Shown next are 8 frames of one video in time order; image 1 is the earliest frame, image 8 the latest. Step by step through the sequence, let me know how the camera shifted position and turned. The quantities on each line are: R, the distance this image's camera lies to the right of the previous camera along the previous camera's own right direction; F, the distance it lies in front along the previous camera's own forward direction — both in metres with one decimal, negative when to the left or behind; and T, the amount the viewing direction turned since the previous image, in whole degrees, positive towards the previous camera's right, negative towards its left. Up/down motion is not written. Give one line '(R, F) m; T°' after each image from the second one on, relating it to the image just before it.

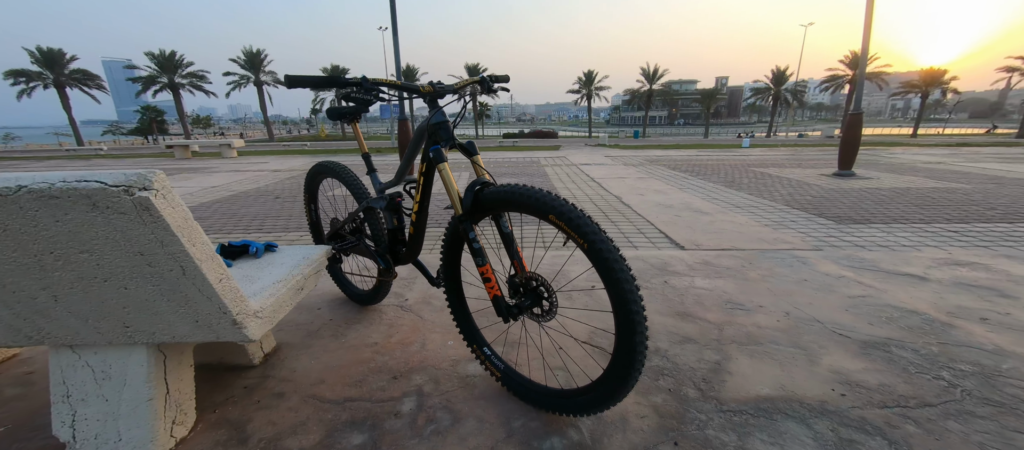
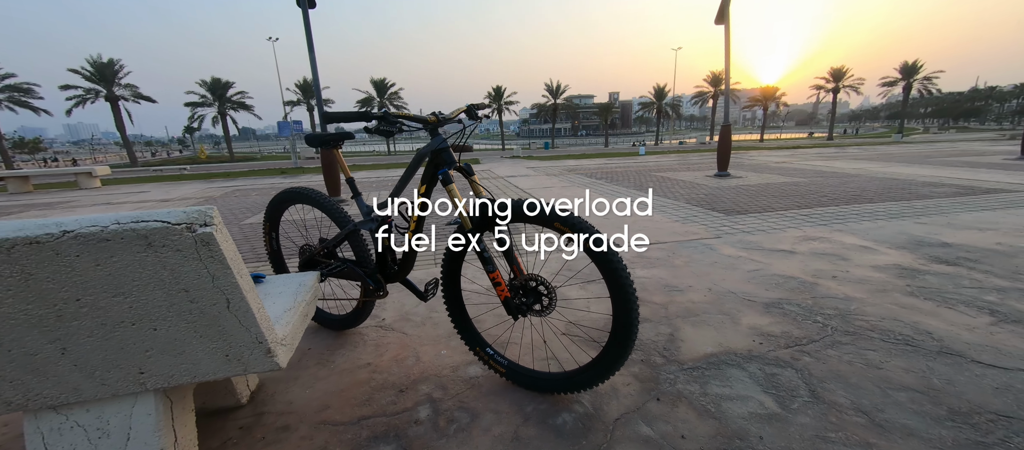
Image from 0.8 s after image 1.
(-0.5, -0.2) m; +13°
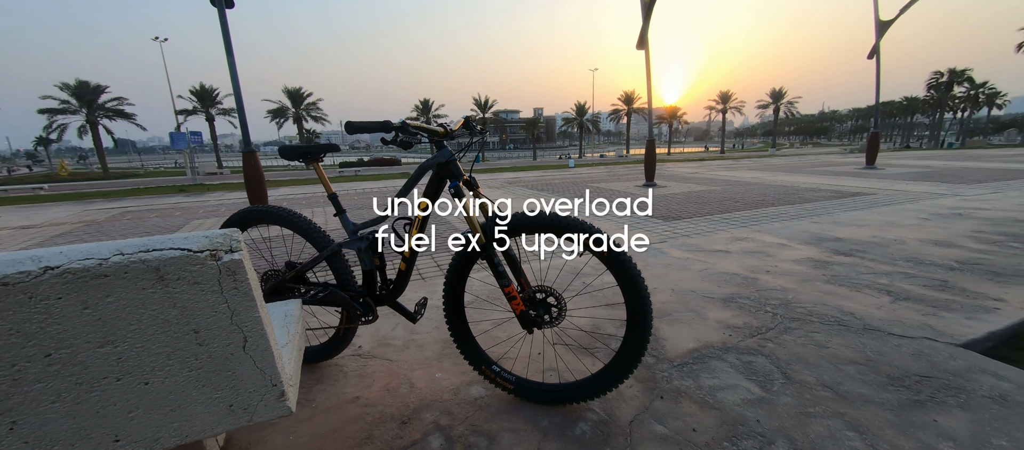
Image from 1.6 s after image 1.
(-0.4, +0.1) m; +11°
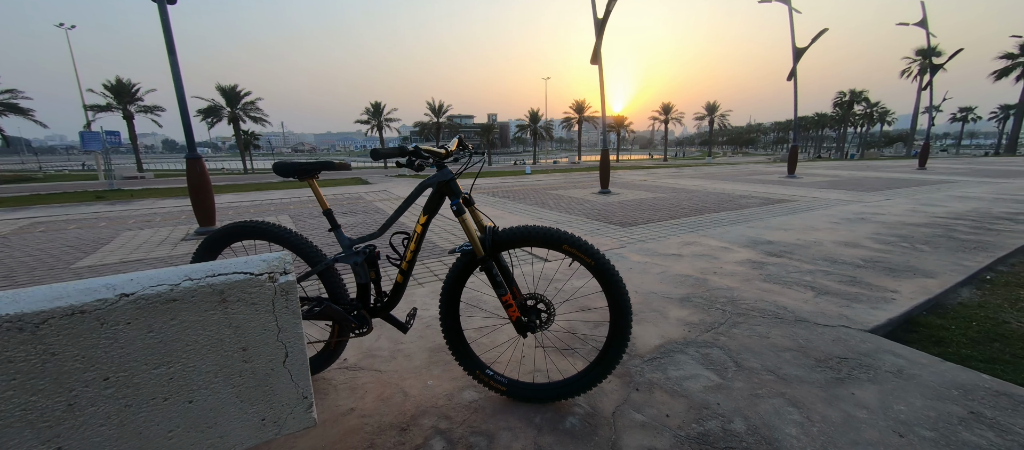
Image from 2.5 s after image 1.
(-0.2, -0.2) m; +7°
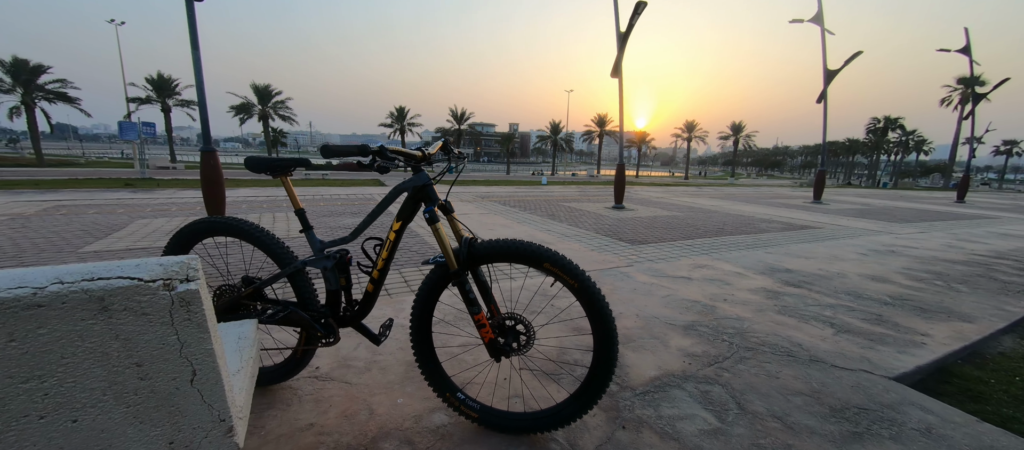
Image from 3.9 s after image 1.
(+0.2, +0.2) m; -3°
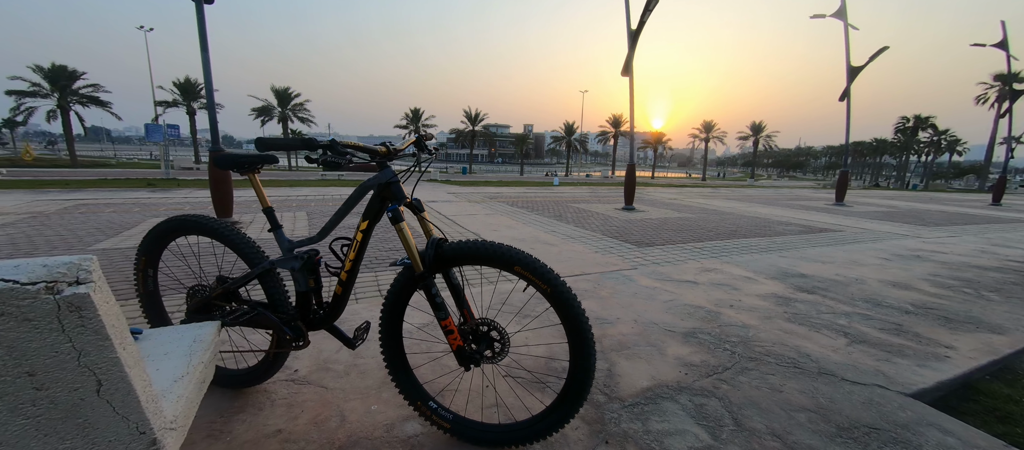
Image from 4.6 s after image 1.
(+0.2, +0.1) m; -2°
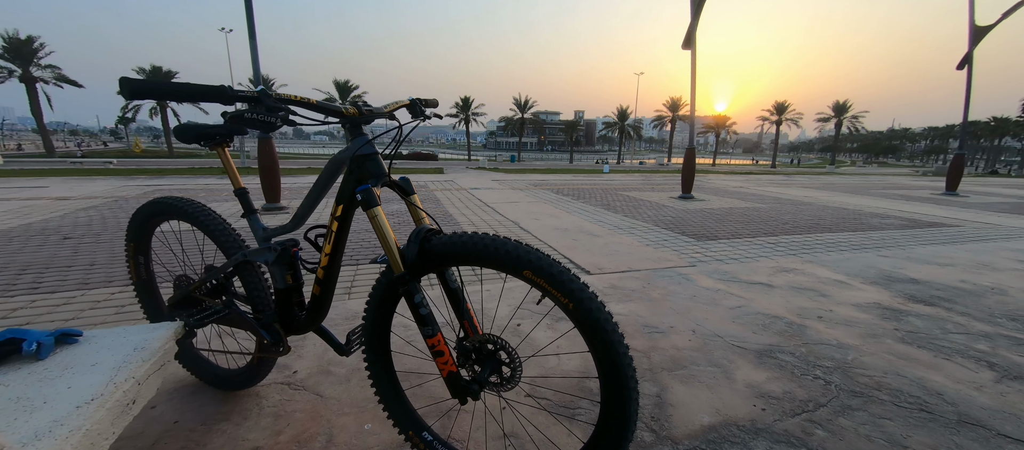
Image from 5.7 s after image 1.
(+0.1, +0.5) m; -7°
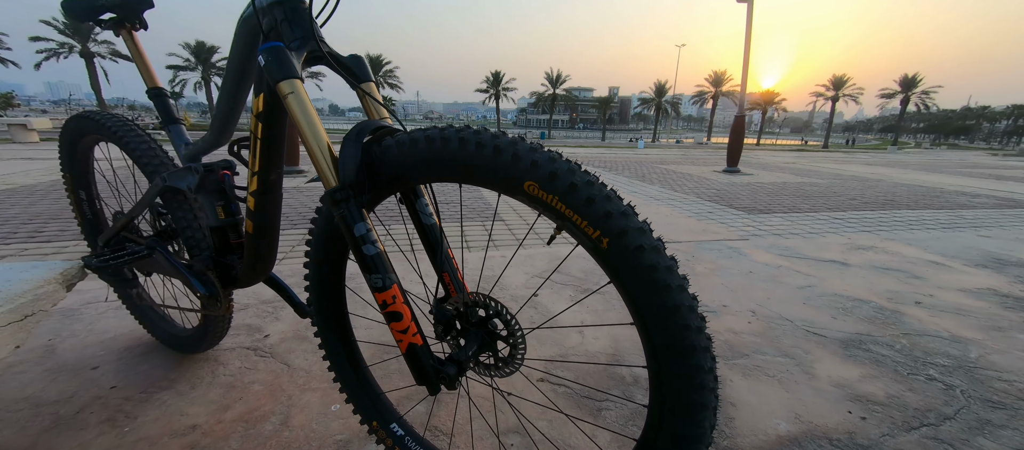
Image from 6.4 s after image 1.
(+0.1, +0.5) m; -4°
